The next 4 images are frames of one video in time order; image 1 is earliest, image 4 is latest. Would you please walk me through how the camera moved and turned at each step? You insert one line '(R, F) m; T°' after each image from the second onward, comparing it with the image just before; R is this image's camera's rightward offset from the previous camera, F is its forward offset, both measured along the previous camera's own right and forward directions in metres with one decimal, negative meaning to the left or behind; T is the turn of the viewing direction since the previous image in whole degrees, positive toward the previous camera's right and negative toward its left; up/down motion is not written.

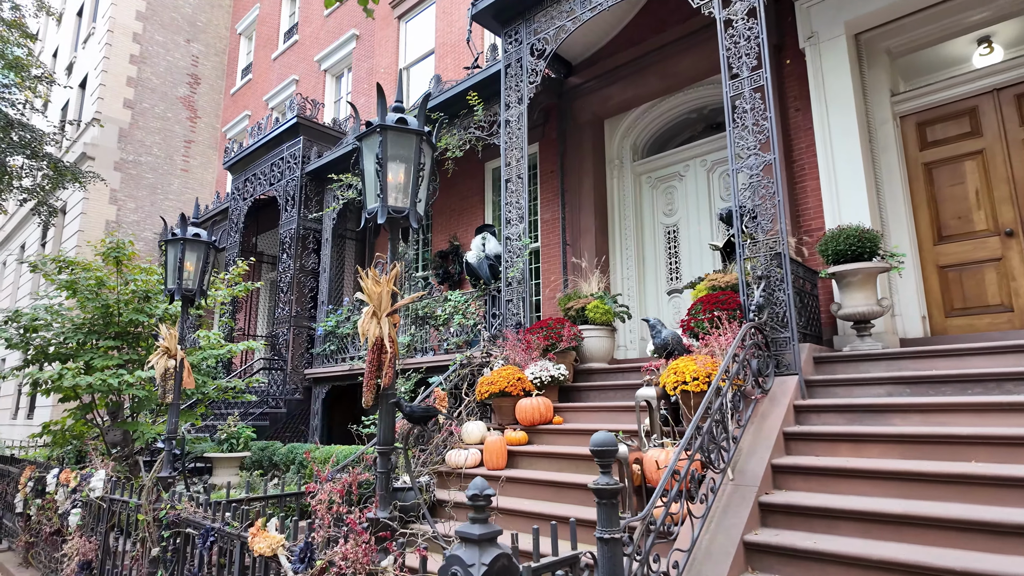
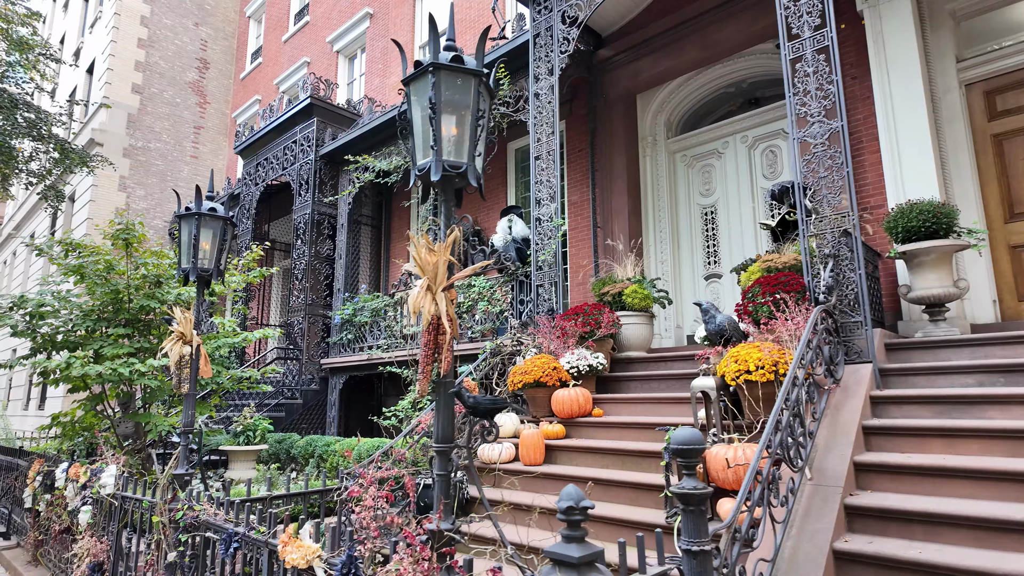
(-0.3, +0.4) m; -1°
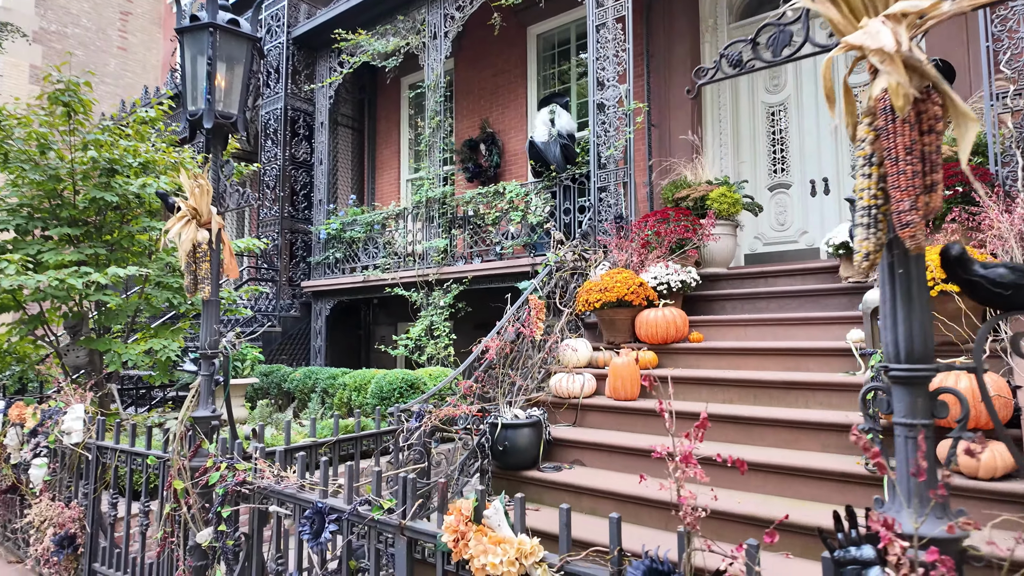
(-1.1, +1.2) m; +6°
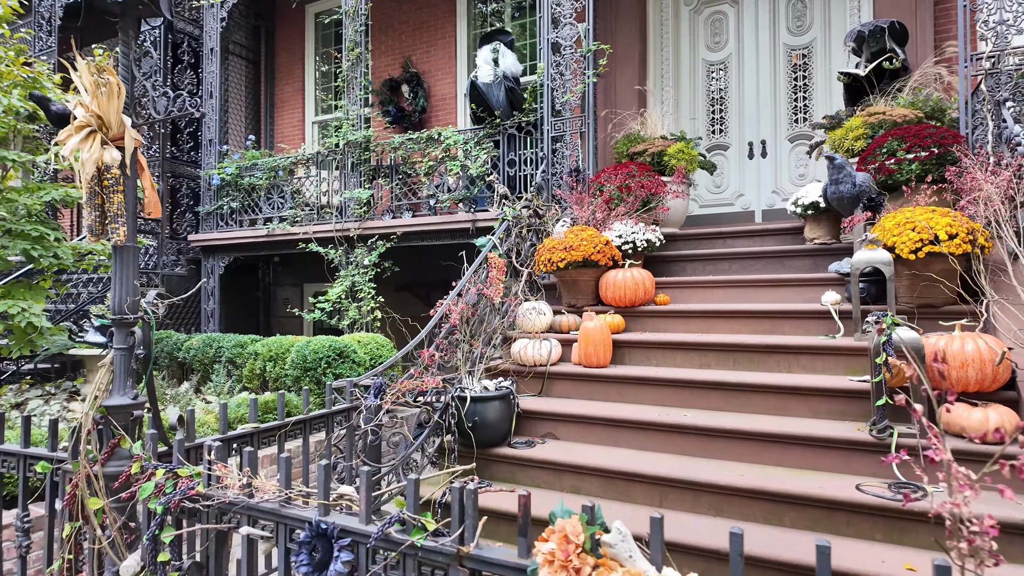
(-0.5, +0.5) m; +11°
